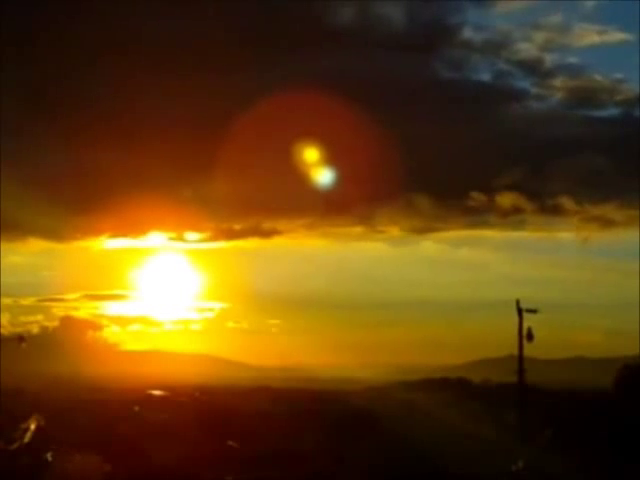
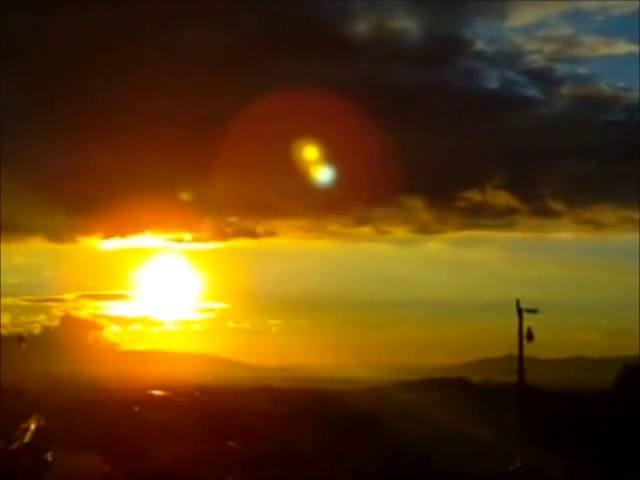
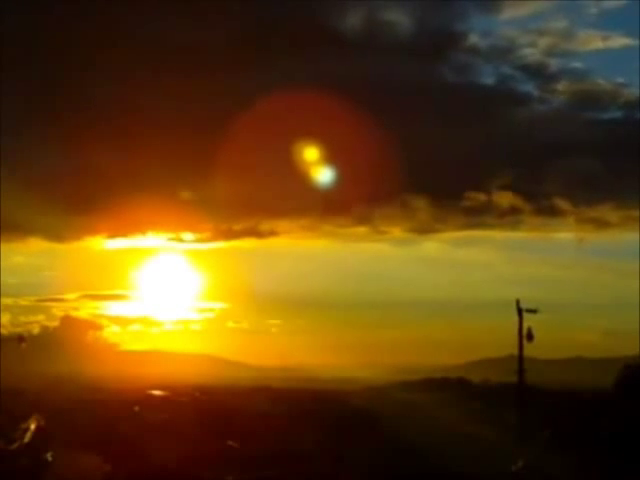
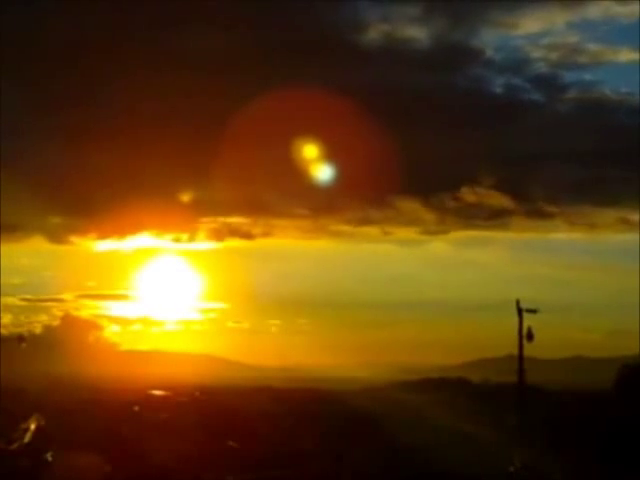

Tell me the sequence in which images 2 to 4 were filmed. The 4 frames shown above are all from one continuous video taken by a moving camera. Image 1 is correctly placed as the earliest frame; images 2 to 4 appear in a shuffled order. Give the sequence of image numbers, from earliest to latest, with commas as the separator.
3, 2, 4
